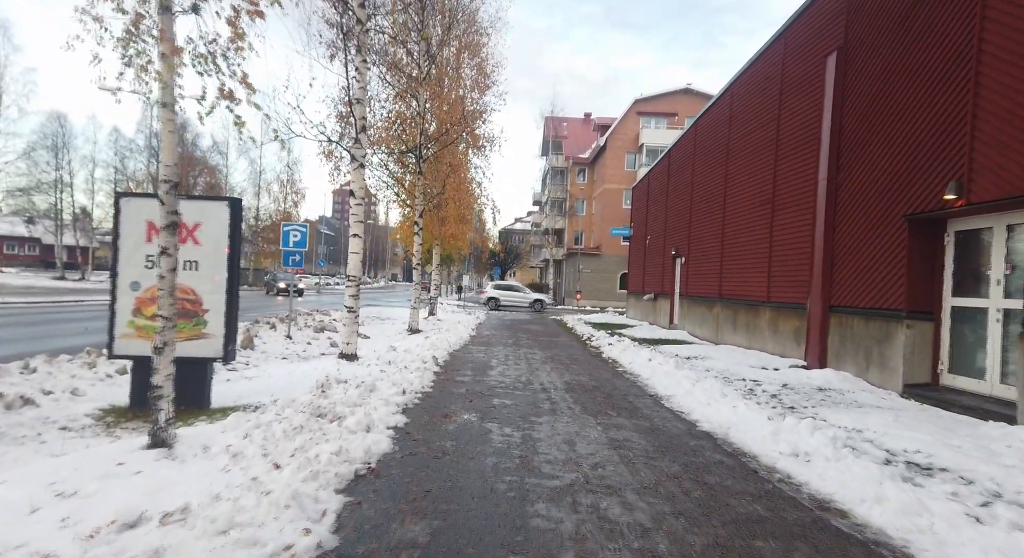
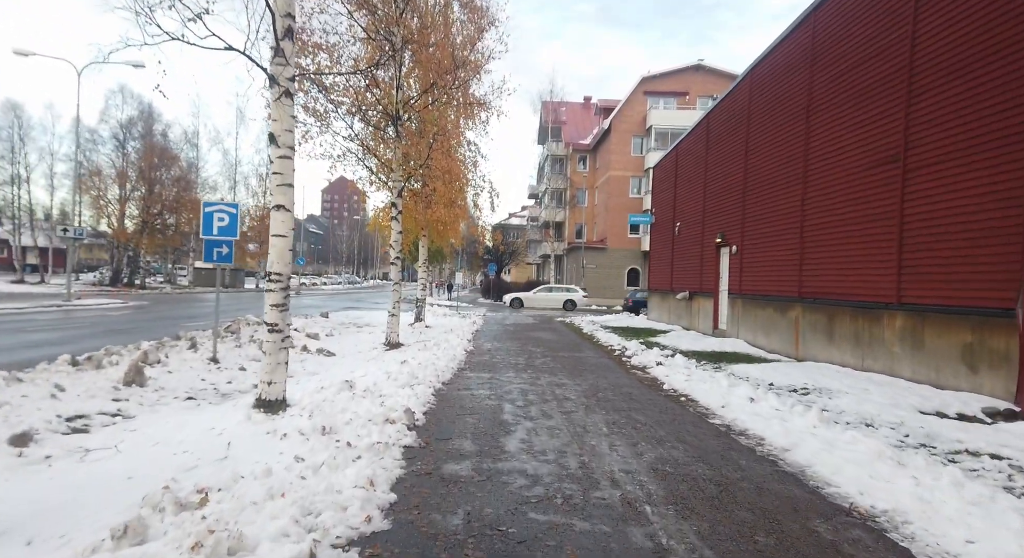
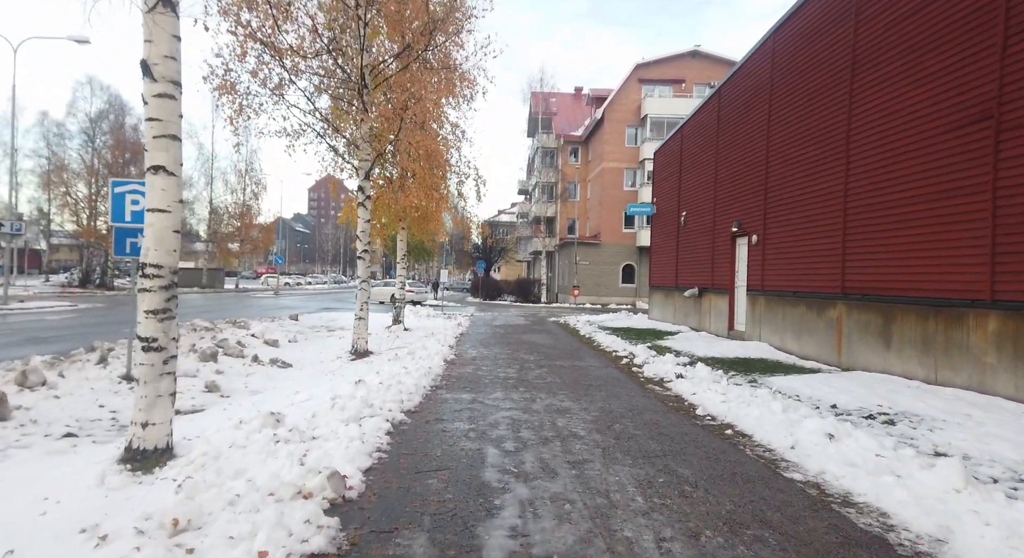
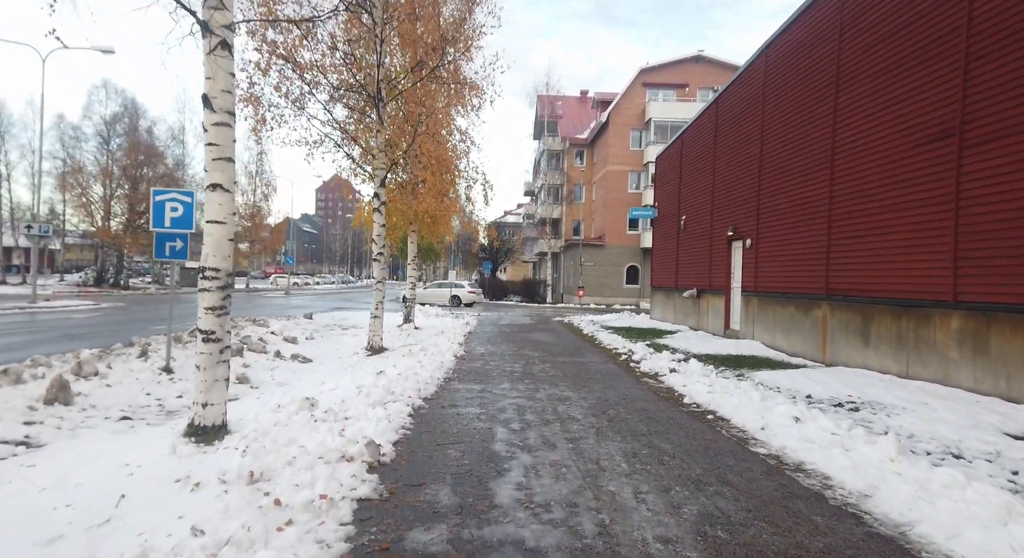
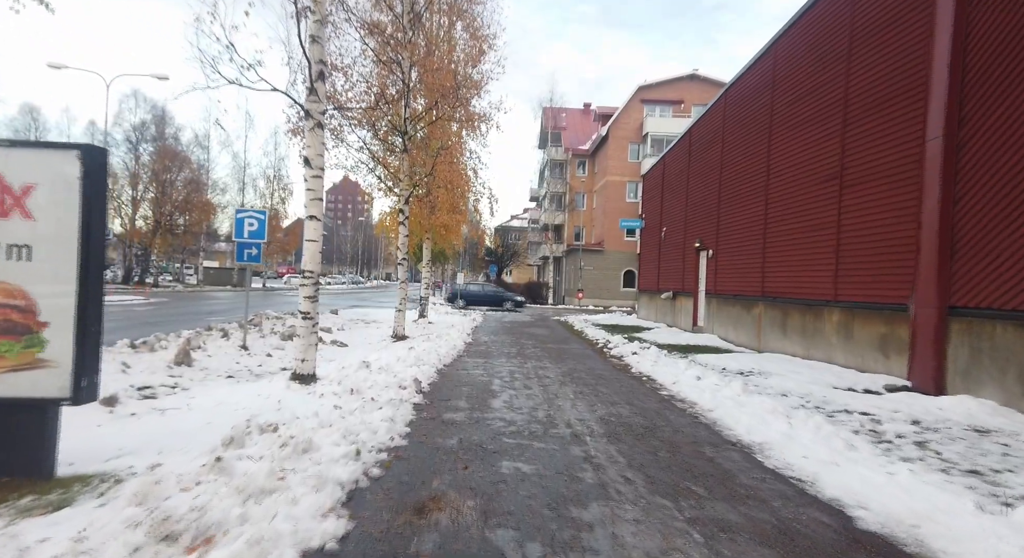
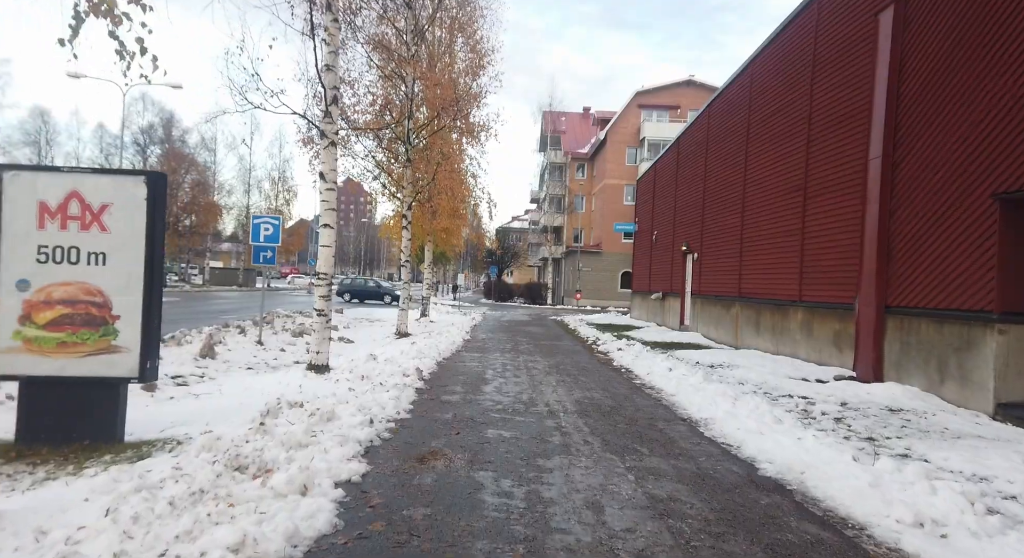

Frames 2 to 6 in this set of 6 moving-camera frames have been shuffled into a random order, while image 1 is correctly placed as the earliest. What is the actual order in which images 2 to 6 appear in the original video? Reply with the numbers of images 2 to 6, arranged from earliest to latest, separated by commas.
6, 5, 2, 4, 3
